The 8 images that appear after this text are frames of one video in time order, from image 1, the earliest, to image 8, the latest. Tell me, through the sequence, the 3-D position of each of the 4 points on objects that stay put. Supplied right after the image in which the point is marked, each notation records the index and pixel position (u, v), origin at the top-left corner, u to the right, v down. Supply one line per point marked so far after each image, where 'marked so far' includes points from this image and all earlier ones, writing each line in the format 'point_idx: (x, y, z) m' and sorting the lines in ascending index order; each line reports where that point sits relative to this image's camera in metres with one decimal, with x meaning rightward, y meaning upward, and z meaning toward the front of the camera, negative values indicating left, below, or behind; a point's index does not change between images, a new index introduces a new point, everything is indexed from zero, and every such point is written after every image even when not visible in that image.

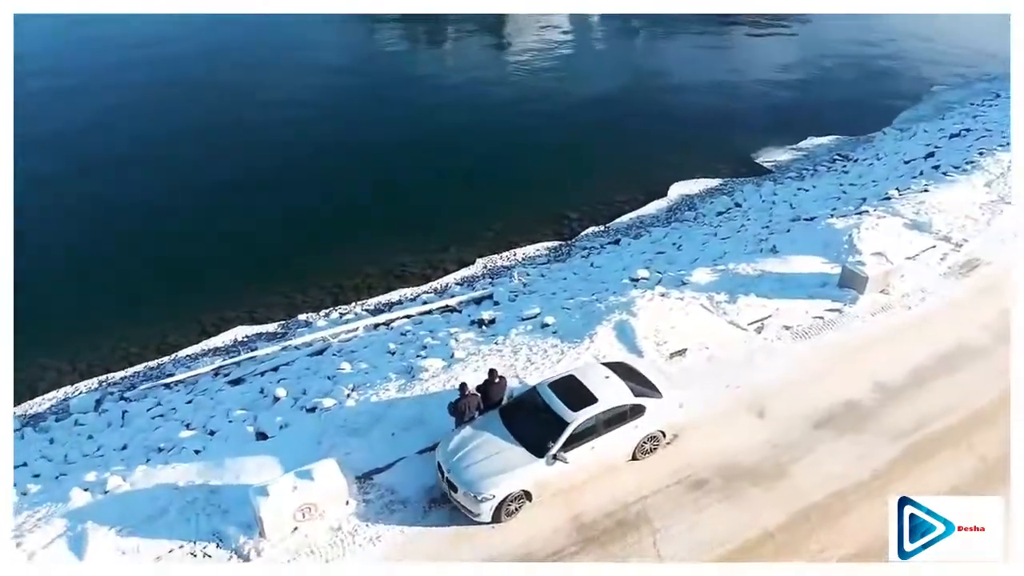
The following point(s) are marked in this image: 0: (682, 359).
0: (+2.6, -1.1, +11.7) m
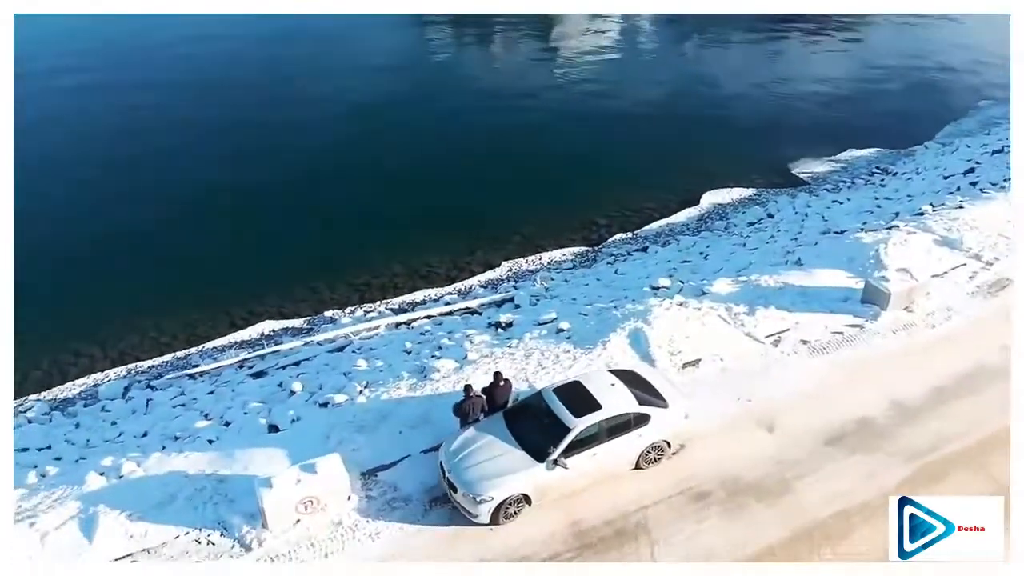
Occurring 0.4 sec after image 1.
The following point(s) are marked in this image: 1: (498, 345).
0: (+2.8, -1.2, +11.6) m
1: (-0.3, -1.0, +12.9) m
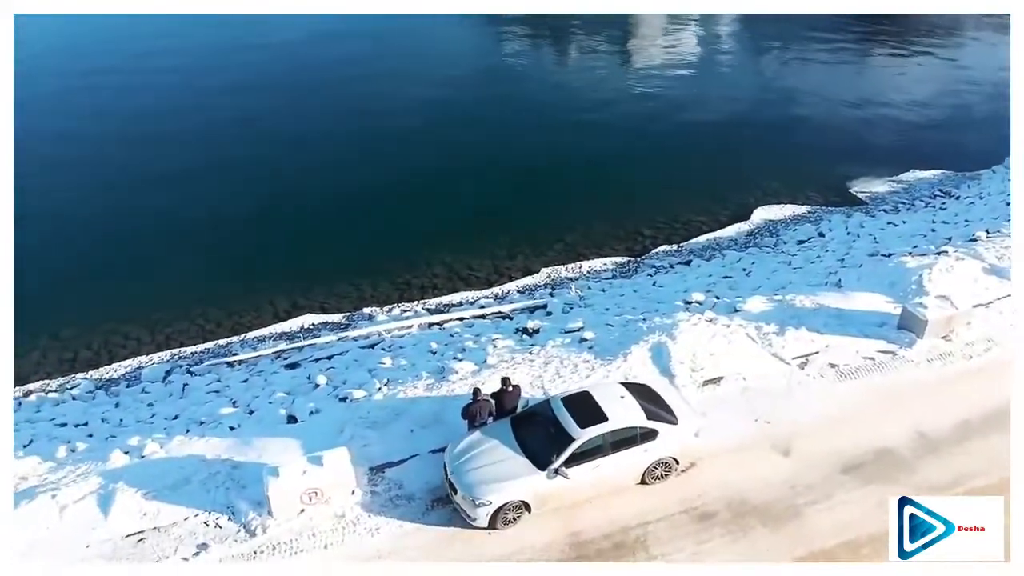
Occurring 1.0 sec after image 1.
0: (+3.0, -1.5, +11.4) m
1: (+0.1, -1.1, +12.9) m
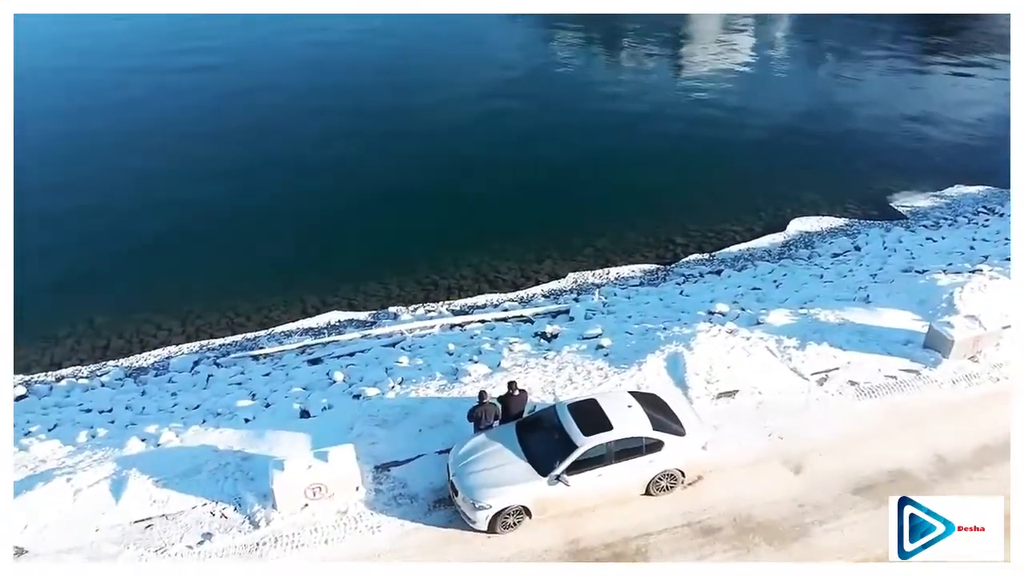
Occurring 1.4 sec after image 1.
0: (+3.2, -1.6, +11.2) m
1: (+0.3, -1.1, +12.8) m
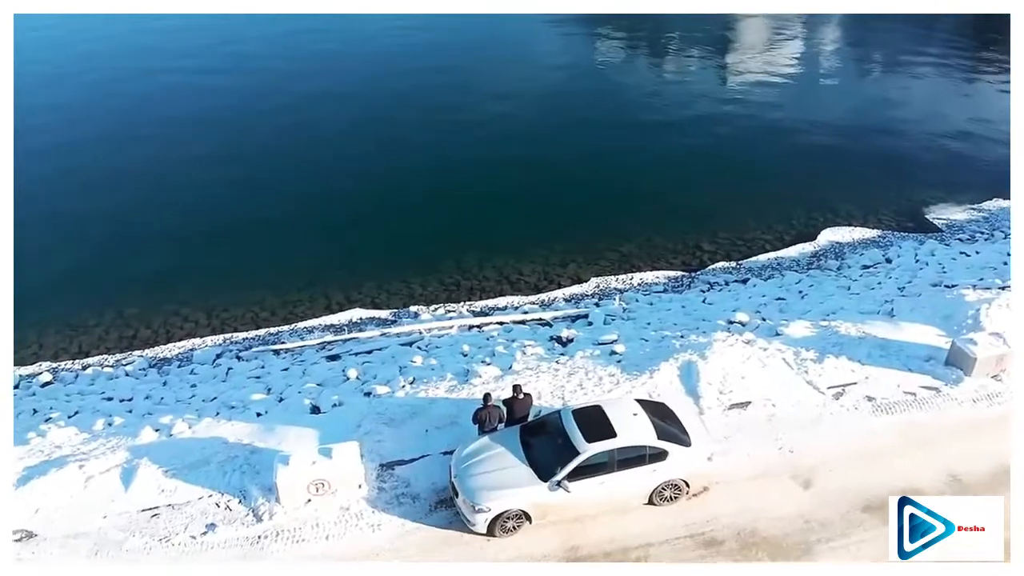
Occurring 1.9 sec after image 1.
0: (+3.3, -1.8, +11.0) m
1: (+0.6, -1.2, +12.8) m
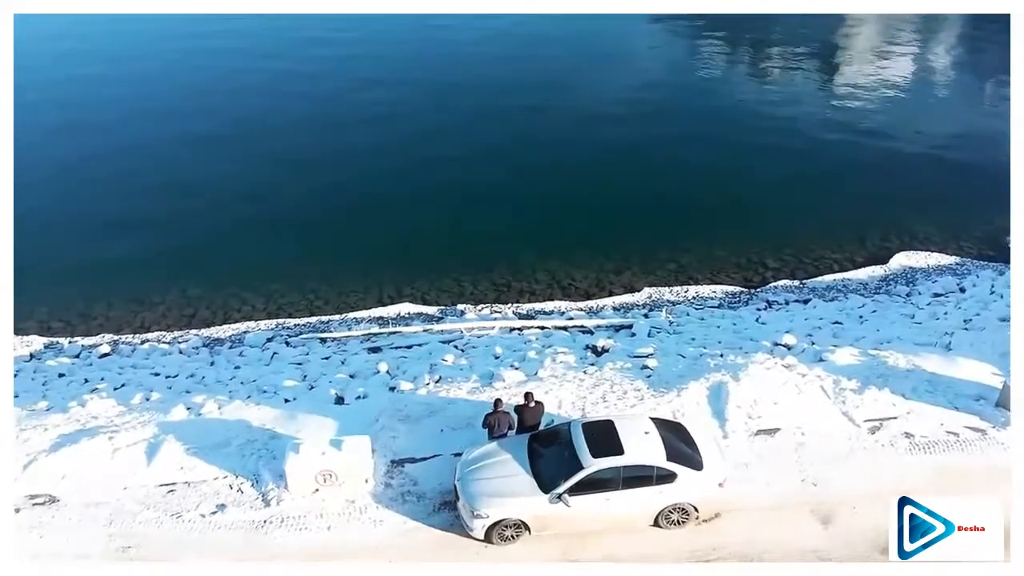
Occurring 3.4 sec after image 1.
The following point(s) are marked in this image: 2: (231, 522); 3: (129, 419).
0: (+3.5, -2.1, +10.6) m
1: (+1.0, -1.3, +12.6) m
2: (-3.4, -2.8, +9.3) m
3: (-5.6, -1.9, +11.3) m
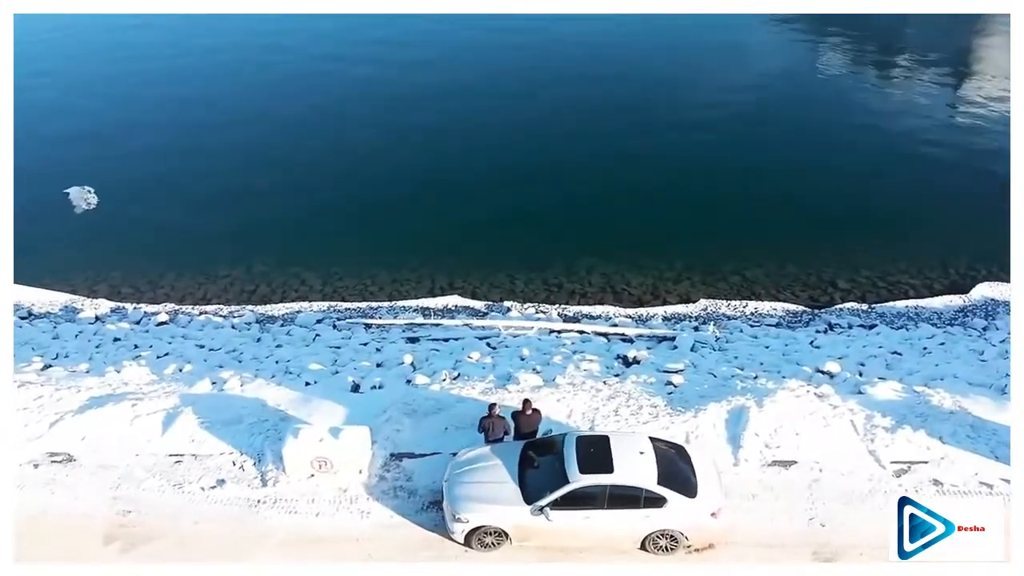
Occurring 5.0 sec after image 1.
0: (+3.5, -2.4, +10.1) m
1: (+1.3, -1.4, +12.4) m
2: (-3.5, -2.6, +9.5) m
3: (-5.4, -1.5, +11.8) m
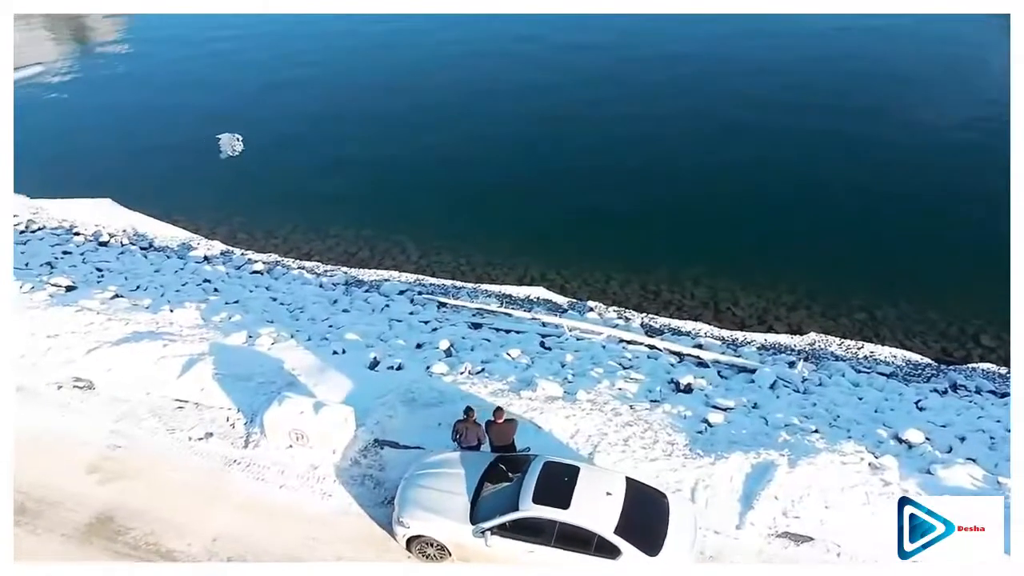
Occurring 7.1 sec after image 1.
0: (+3.1, -2.9, +8.8) m
1: (+1.6, -1.6, +11.4) m
2: (-3.8, -2.0, +9.7) m
3: (-5.0, -0.7, +12.2) m
